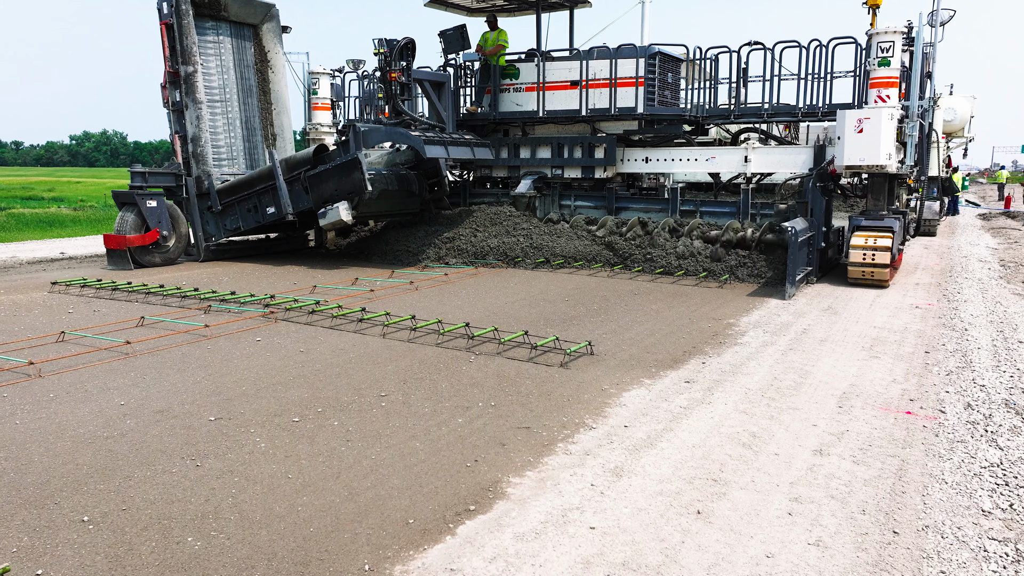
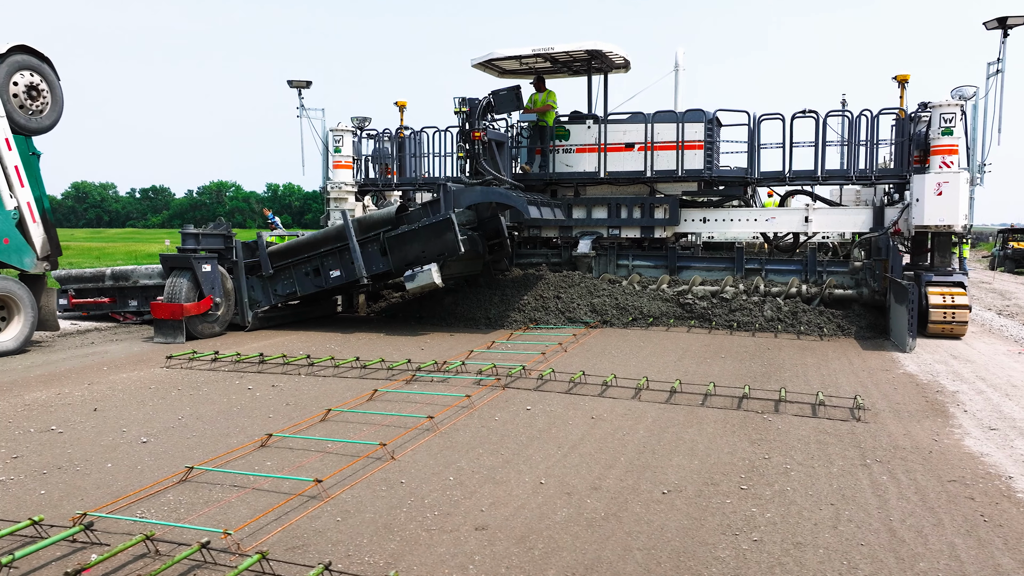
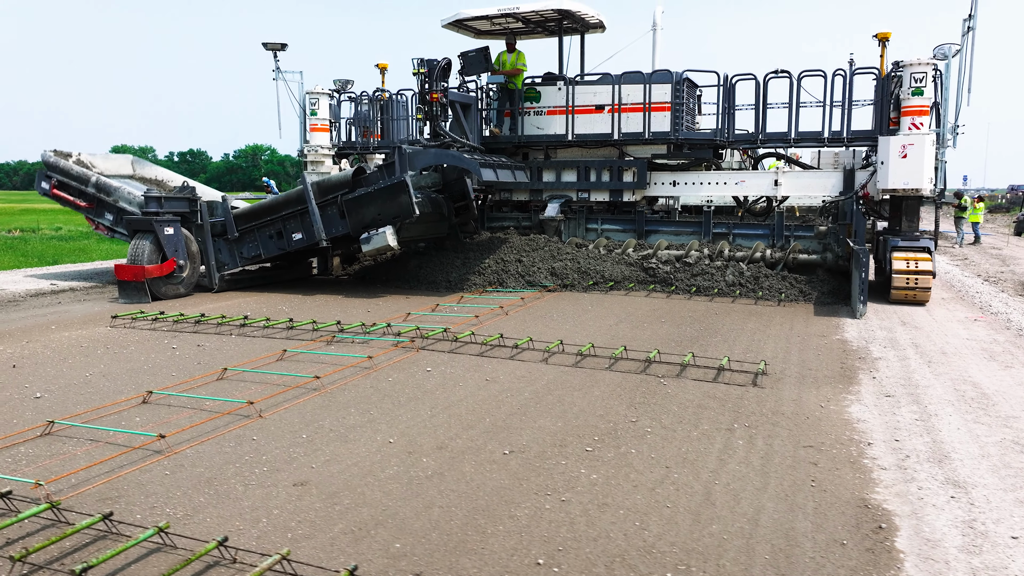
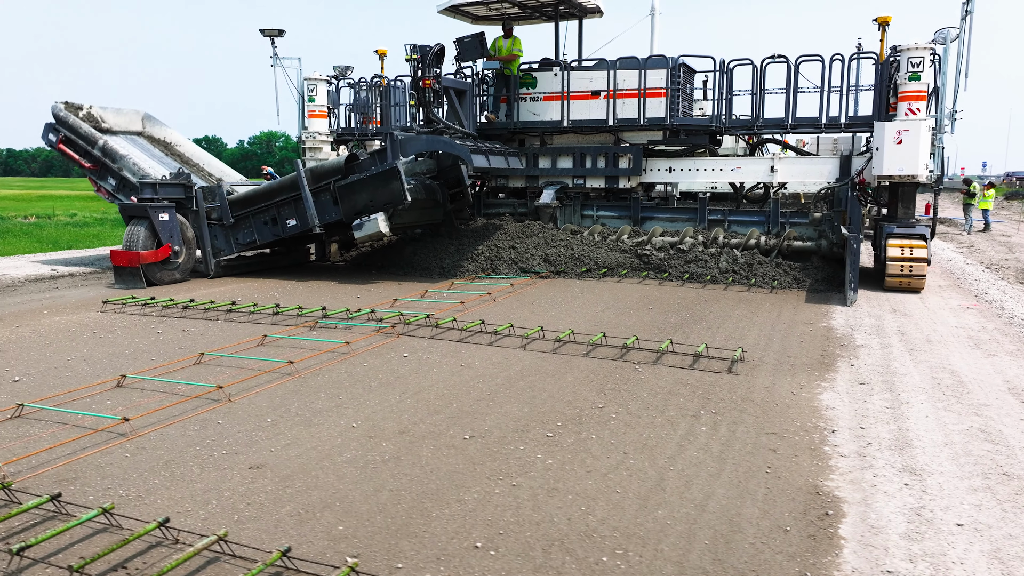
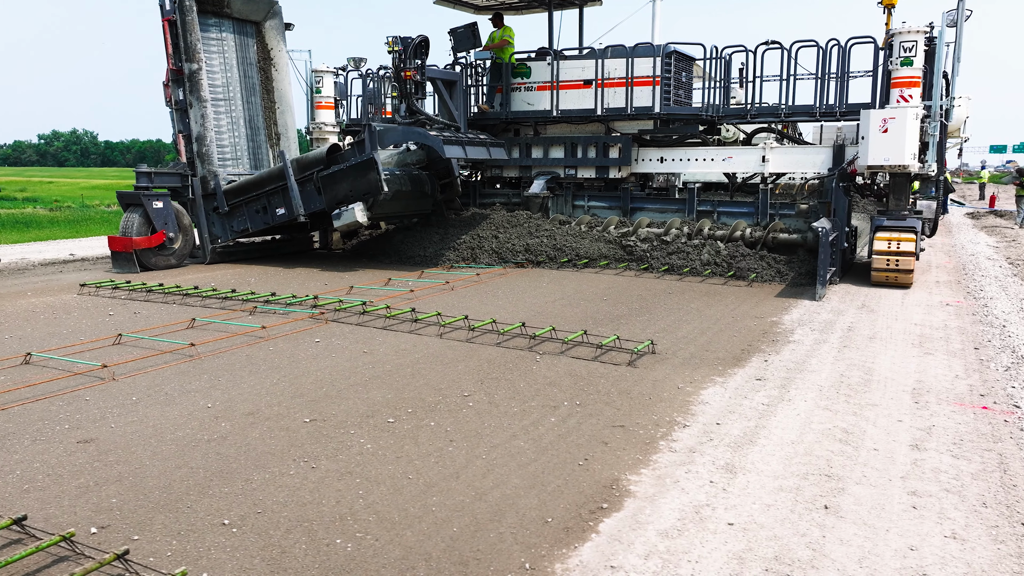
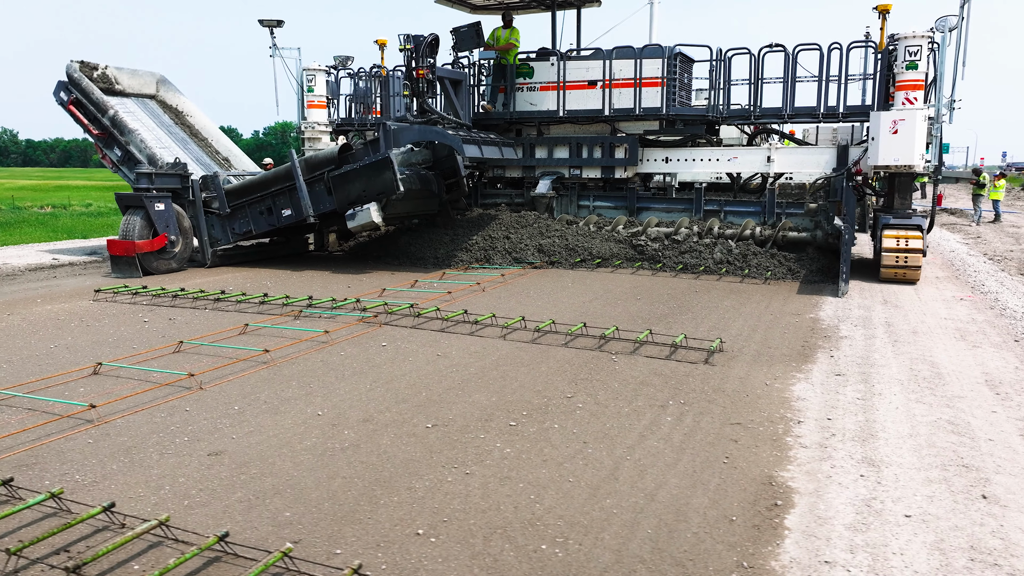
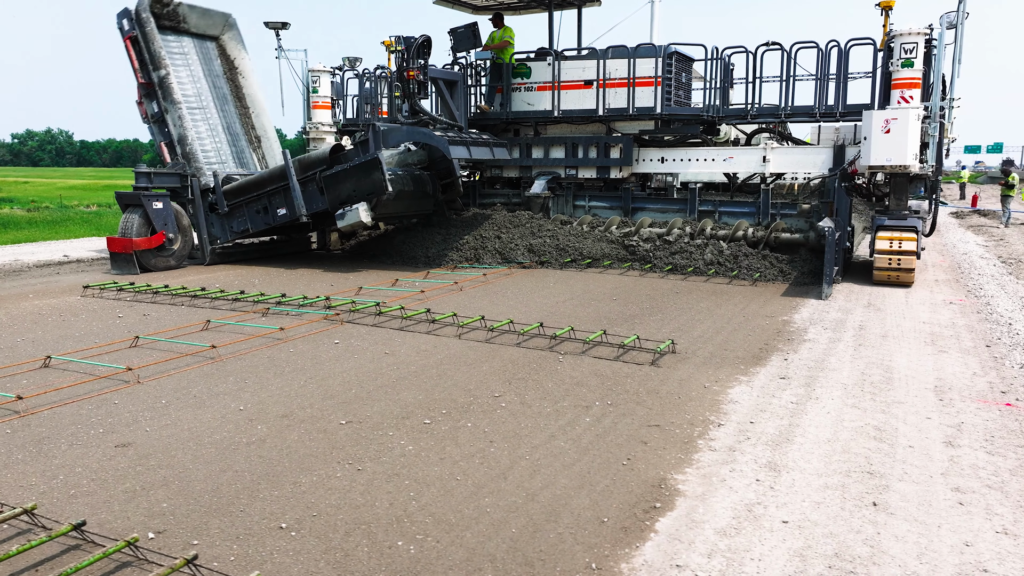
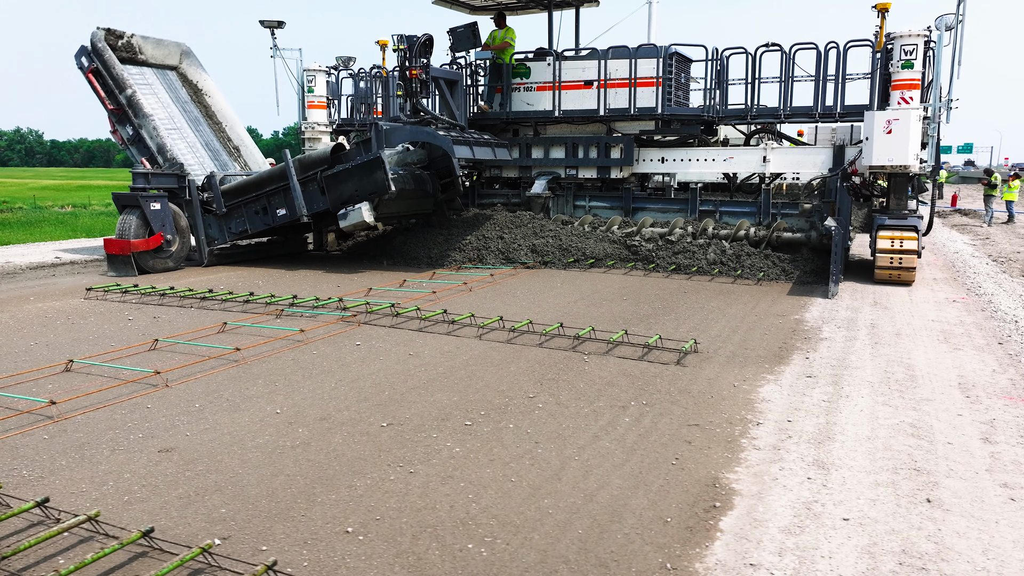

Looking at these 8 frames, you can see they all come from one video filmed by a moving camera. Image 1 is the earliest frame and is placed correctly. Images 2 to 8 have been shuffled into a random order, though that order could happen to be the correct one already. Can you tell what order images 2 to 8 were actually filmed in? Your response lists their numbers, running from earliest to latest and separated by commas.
5, 7, 8, 6, 4, 3, 2
